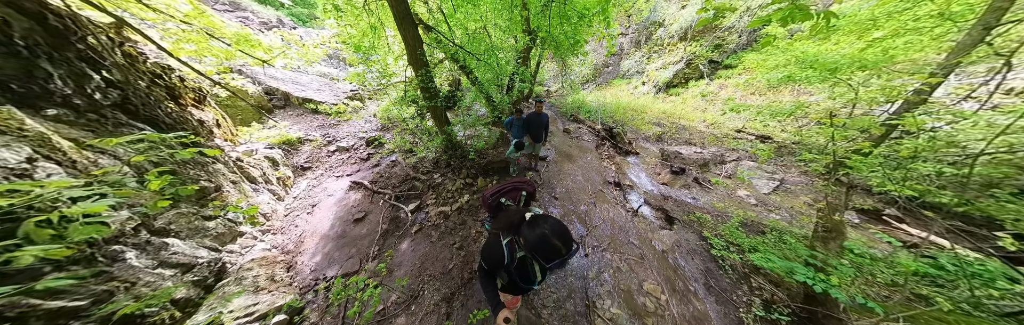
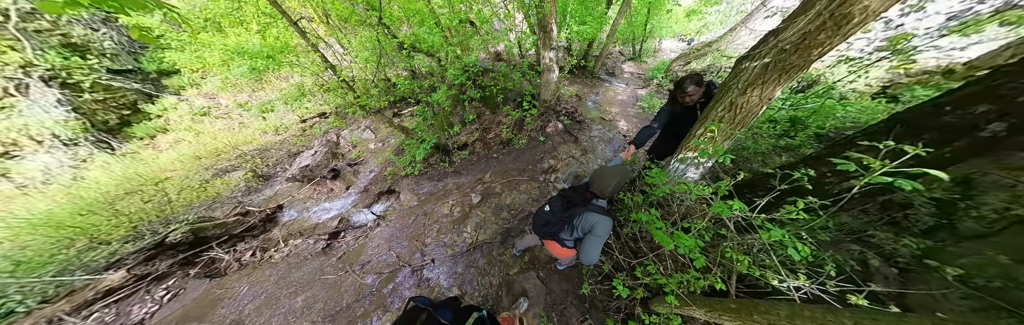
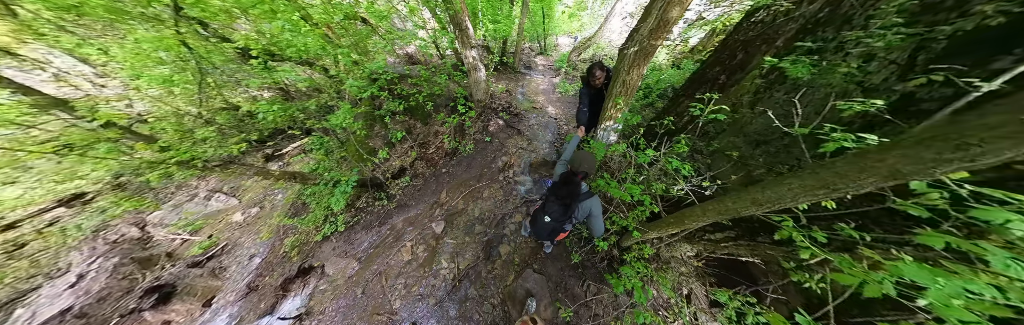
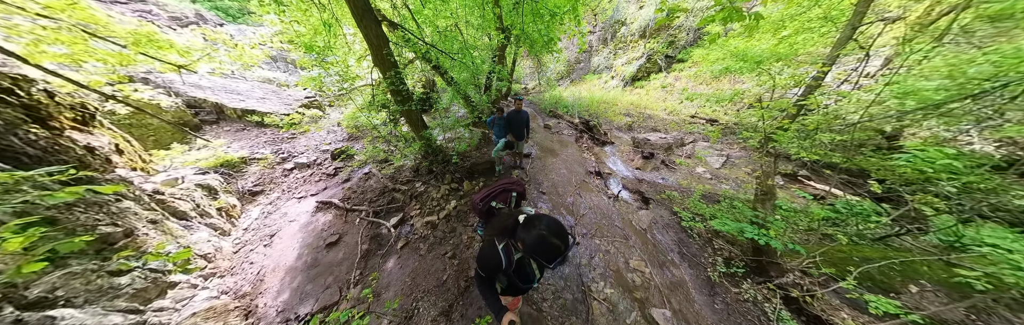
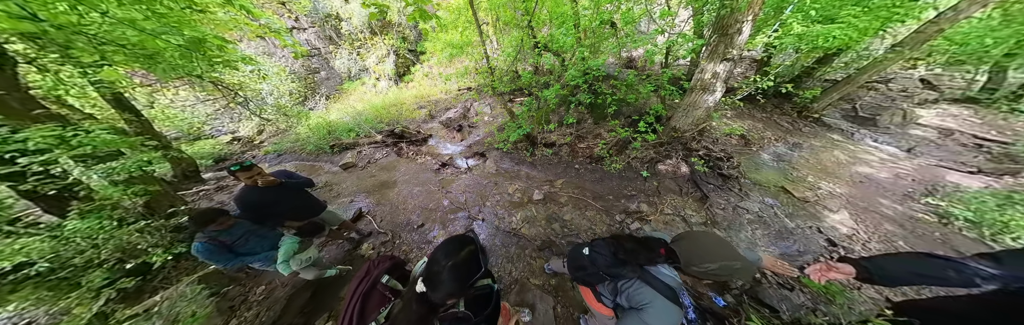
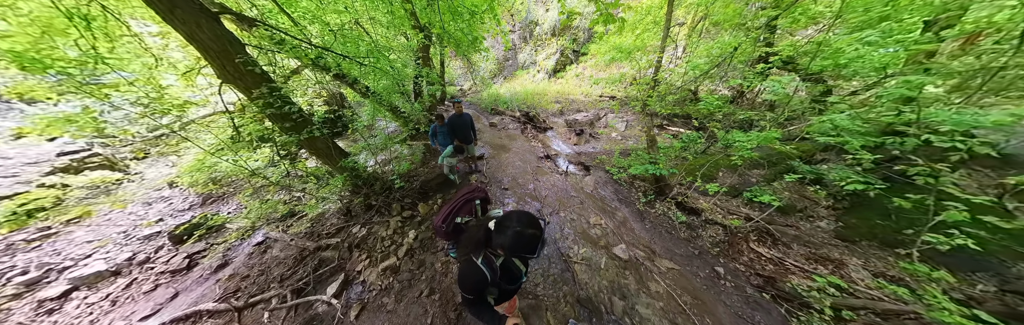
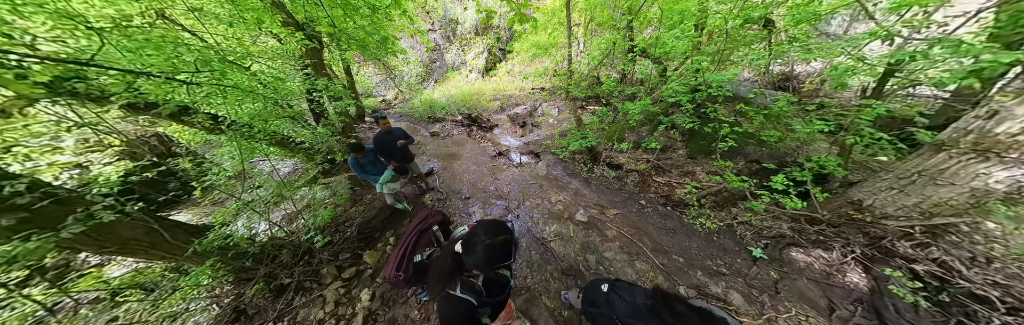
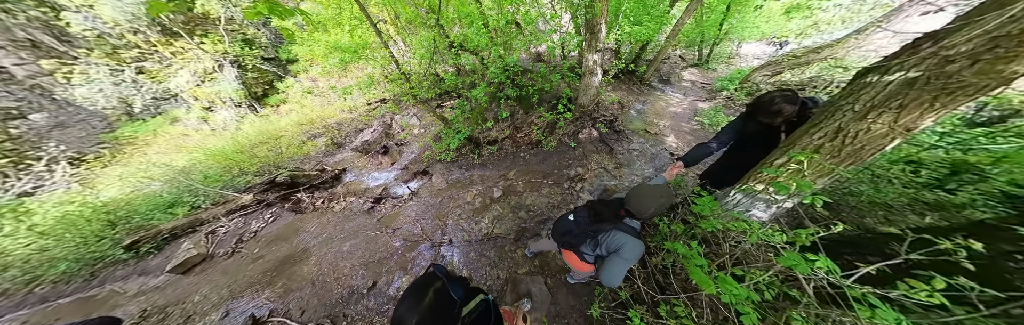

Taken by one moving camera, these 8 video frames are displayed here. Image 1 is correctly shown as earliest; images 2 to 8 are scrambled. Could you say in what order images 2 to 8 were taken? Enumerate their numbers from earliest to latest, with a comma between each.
4, 6, 7, 5, 8, 2, 3
